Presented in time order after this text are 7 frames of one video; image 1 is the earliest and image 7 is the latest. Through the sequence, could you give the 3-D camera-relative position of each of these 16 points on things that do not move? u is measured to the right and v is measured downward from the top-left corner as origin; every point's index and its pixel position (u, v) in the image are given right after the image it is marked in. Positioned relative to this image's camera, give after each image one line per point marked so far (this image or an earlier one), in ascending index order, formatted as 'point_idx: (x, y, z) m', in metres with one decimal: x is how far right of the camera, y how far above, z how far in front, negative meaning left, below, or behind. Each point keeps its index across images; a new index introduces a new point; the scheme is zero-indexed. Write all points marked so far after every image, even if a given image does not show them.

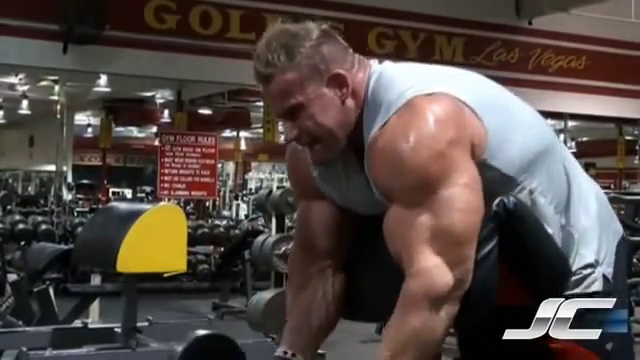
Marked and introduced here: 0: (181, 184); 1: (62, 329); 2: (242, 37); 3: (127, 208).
0: (-0.8, +0.1, +7.2) m
1: (-0.7, -0.4, +3.4) m
2: (-0.4, +0.8, +6.9) m
3: (-0.6, -0.1, +3.3) m
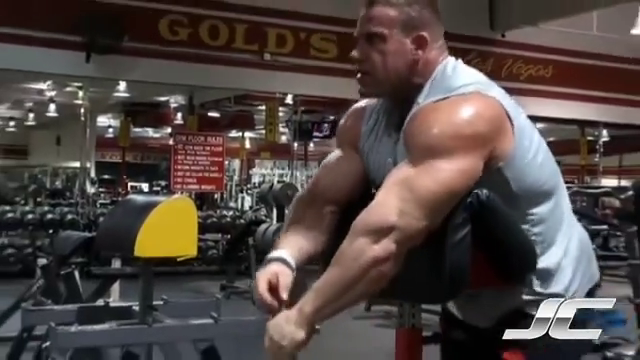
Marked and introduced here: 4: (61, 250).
0: (-0.8, +0.1, +7.6) m
1: (-0.8, -0.4, +3.8) m
2: (-0.5, +0.8, +7.3) m
3: (-0.6, -0.1, +3.7) m
4: (-0.9, -0.2, +4.0) m
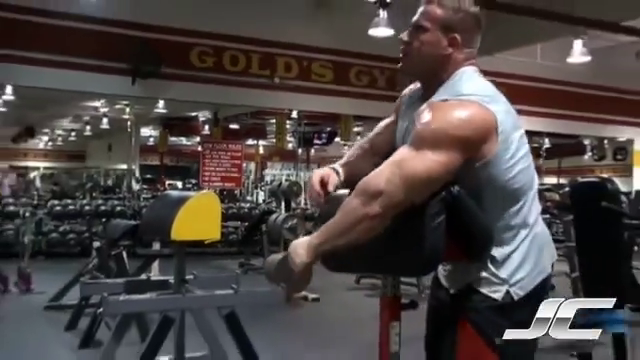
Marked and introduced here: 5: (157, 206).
0: (-0.8, 0.0, +8.5) m
1: (-0.8, -0.4, +4.7) m
2: (-0.4, +0.8, +8.3) m
3: (-0.6, -0.1, +4.7) m
4: (-0.9, -0.2, +5.0) m
5: (-0.7, -0.1, +4.7) m
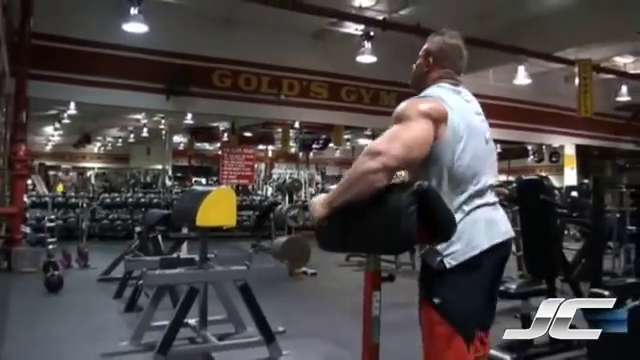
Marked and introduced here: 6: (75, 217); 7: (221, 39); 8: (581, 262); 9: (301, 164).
0: (-0.7, 0.0, +9.7) m
1: (-0.8, -0.4, +5.9) m
2: (-0.4, +0.7, +9.4) m
3: (-0.6, 0.0, +5.8) m
4: (-0.9, -0.2, +6.1) m
5: (-0.7, -0.1, +5.8) m
6: (-2.7, -0.4, +13.0) m
7: (-0.9, +1.2, +10.4) m
8: (+1.2, -0.4, +5.3) m
9: (-0.2, +0.2, +14.9) m
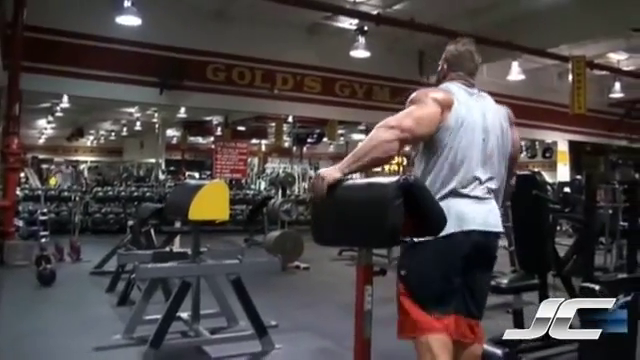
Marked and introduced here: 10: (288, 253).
0: (-0.8, +0.1, +9.7) m
1: (-0.8, -0.4, +5.9) m
2: (-0.5, +0.8, +9.4) m
3: (-0.6, 0.0, +5.8) m
4: (-0.9, -0.2, +6.1) m
5: (-0.7, 0.0, +5.8) m
6: (-2.8, -0.3, +13.0) m
7: (-0.9, +1.3, +10.4) m
8: (+1.2, -0.4, +5.3) m
9: (-0.3, +0.3, +14.9) m
10: (-0.2, -0.5, +7.8) m
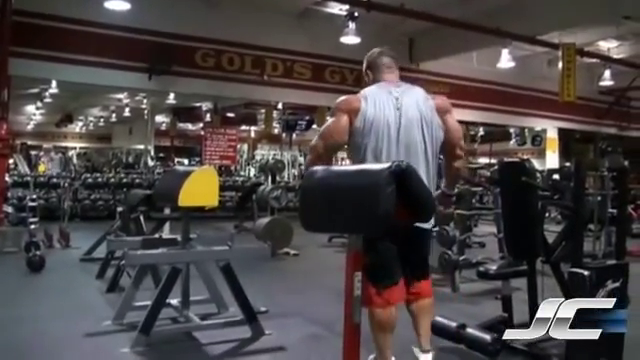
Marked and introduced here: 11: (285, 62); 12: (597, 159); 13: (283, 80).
0: (-0.9, +0.2, +9.7) m
1: (-0.9, -0.3, +5.9) m
2: (-0.5, +0.9, +9.4) m
3: (-0.7, +0.1, +5.8) m
4: (-1.0, -0.1, +6.1) m
5: (-0.8, 0.0, +5.8) m
6: (-2.9, -0.2, +13.0) m
7: (-1.0, +1.4, +10.3) m
8: (+1.1, -0.3, +5.3) m
9: (-0.5, +0.5, +14.9) m
10: (-0.3, -0.4, +7.8) m
11: (-0.3, +1.1, +10.4) m
12: (+1.4, +0.1, +5.9) m
13: (-0.3, +0.9, +9.7) m
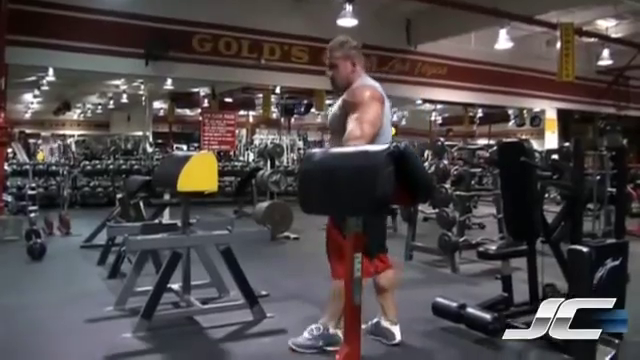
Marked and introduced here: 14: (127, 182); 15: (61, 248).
0: (-0.9, +0.3, +9.7) m
1: (-0.9, -0.2, +5.9) m
2: (-0.6, +1.1, +9.4) m
3: (-0.7, +0.1, +5.8) m
4: (-1.0, 0.0, +6.1) m
5: (-0.8, +0.1, +5.8) m
6: (-2.9, 0.0, +13.0) m
7: (-1.0, +1.6, +10.3) m
8: (+1.1, -0.2, +5.3) m
9: (-0.5, +0.7, +14.9) m
10: (-0.3, -0.3, +7.8) m
11: (-0.3, +1.2, +10.4) m
12: (+1.4, +0.2, +5.9) m
13: (-0.3, +1.0, +9.6) m
14: (-1.0, 0.0, +6.3) m
15: (-1.6, -0.4, +7.2) m
